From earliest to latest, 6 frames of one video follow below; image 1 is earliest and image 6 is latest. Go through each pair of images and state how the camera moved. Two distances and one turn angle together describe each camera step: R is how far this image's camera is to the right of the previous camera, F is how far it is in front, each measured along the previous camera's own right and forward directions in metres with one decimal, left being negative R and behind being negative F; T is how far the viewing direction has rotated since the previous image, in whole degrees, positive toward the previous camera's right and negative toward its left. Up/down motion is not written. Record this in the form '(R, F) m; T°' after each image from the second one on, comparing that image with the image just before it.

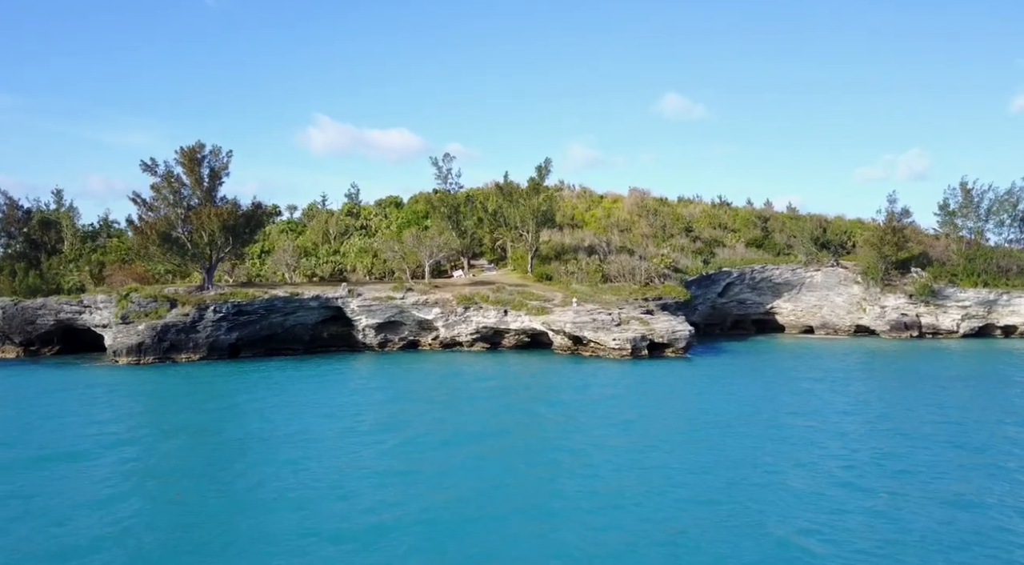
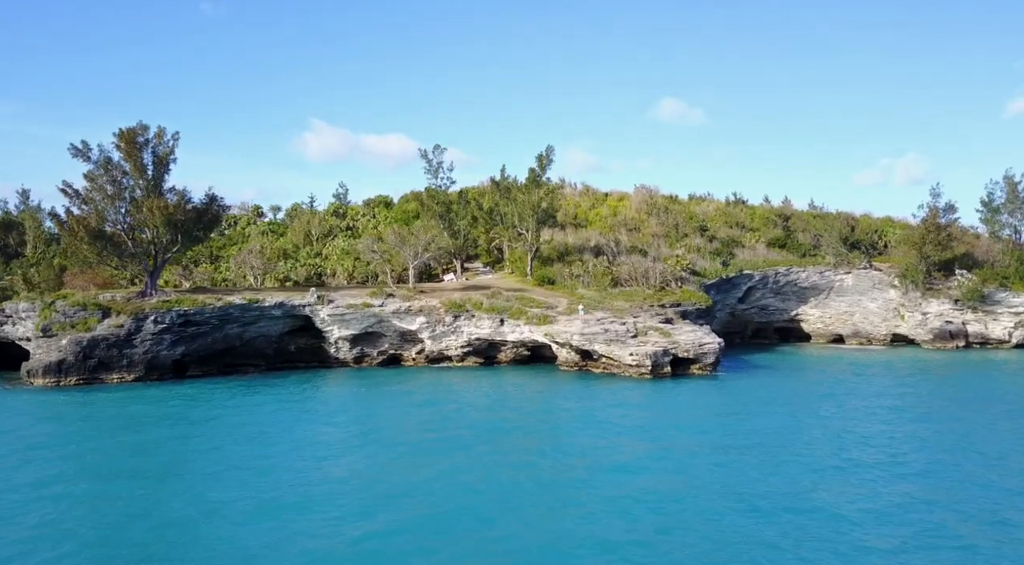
(0.0, +6.4) m; 0°
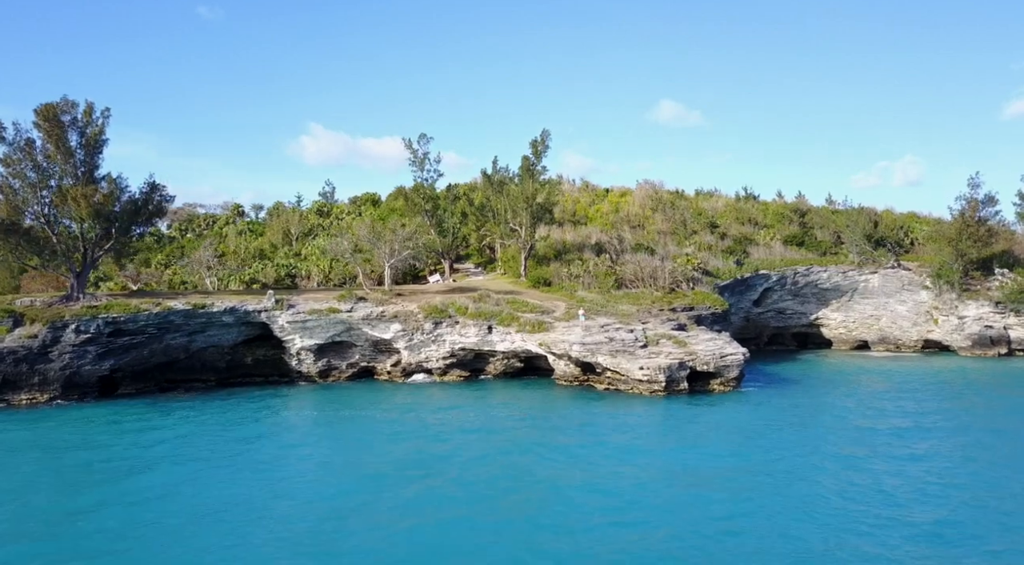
(+0.4, +5.2) m; 0°
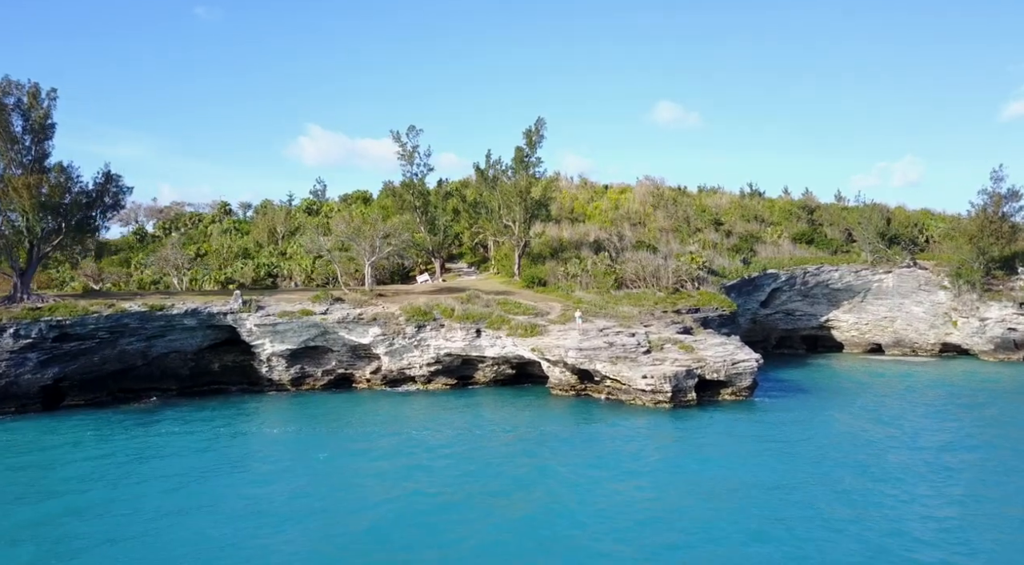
(+0.3, +2.9) m; 0°
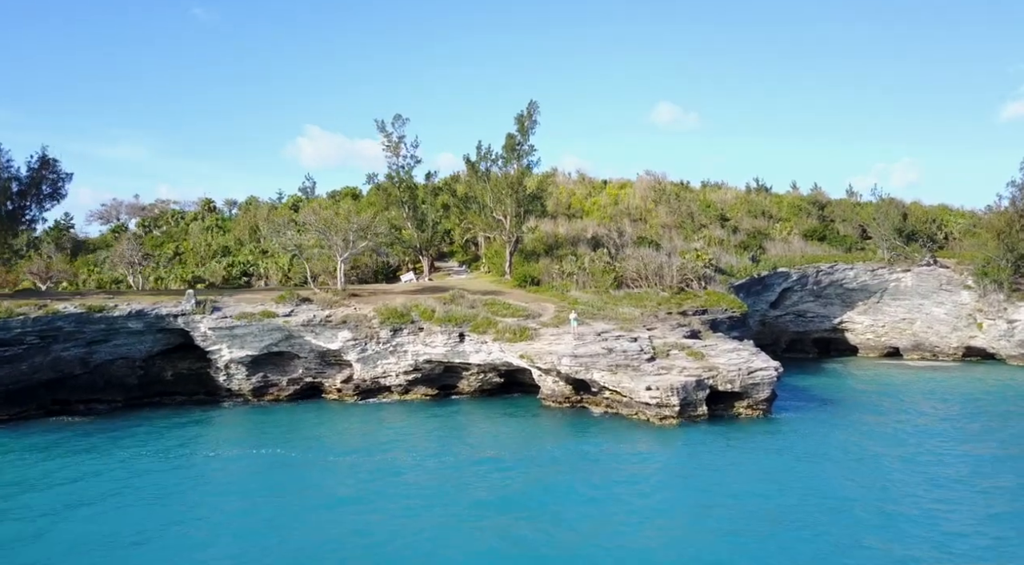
(+0.4, +3.3) m; 0°
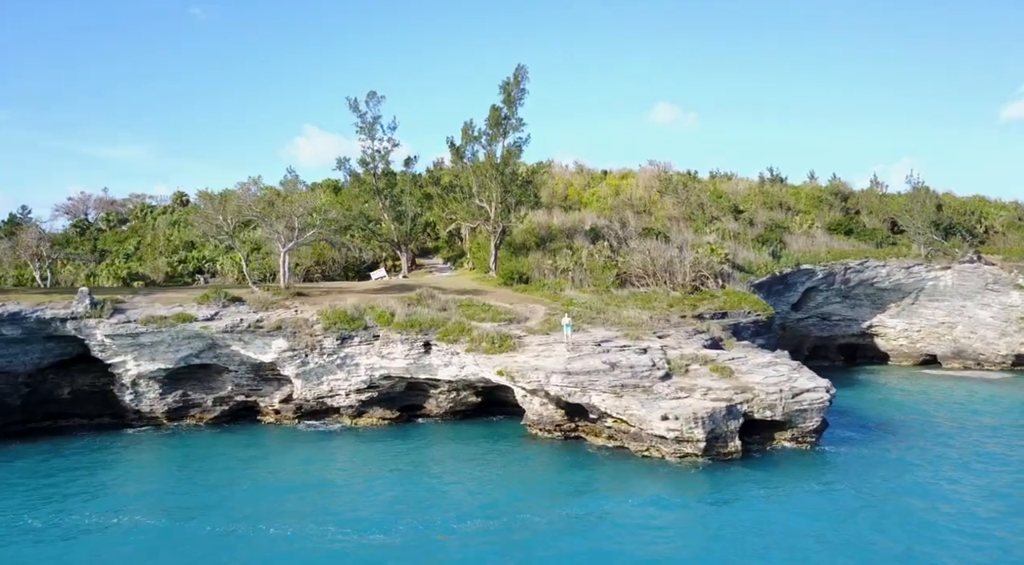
(+0.5, +5.5) m; 0°
